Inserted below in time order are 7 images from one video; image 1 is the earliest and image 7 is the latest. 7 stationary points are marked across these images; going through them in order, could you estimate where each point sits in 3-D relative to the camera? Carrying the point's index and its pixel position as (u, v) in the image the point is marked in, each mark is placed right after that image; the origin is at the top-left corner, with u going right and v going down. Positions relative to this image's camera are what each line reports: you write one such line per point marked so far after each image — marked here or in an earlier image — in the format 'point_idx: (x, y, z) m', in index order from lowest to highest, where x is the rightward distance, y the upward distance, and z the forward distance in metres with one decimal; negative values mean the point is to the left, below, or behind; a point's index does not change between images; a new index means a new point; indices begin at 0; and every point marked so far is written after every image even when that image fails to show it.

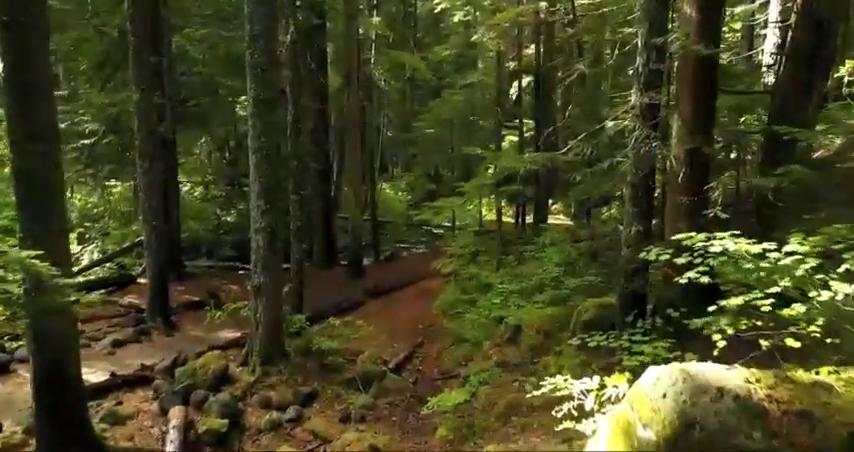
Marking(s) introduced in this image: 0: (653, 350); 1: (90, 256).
0: (+2.3, -1.2, +6.9) m
1: (-8.7, -0.8, +17.8) m
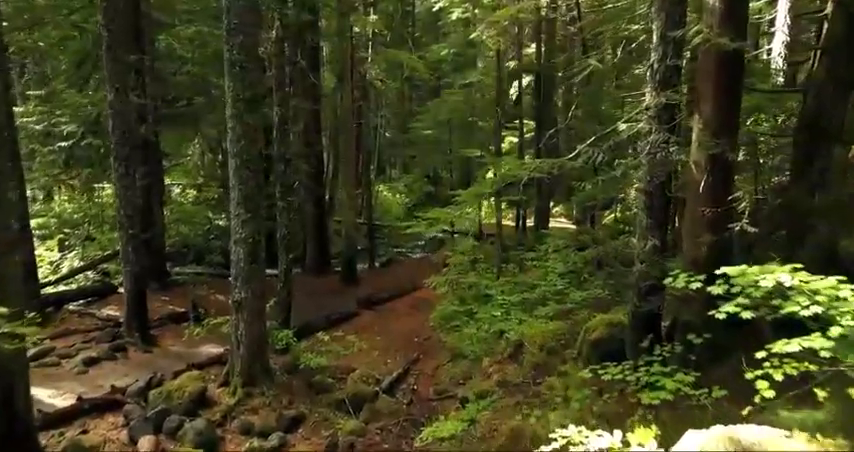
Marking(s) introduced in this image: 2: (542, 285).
0: (+2.2, -1.4, +6.1) m
1: (-8.8, -0.9, +17.0) m
2: (+2.2, -1.1, +13.1) m
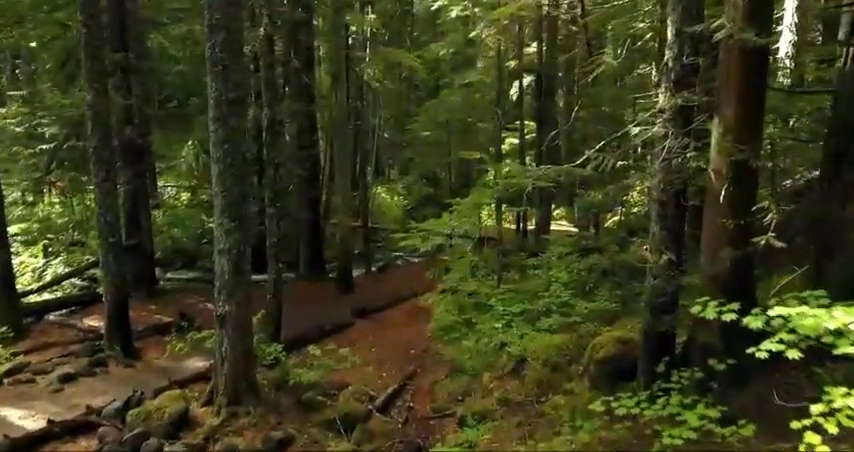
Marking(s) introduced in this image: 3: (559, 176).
0: (+2.2, -1.5, +5.5) m
1: (-8.9, -1.1, +16.4) m
2: (+2.1, -1.2, +12.5) m
3: (+1.6, +0.6, +8.4) m
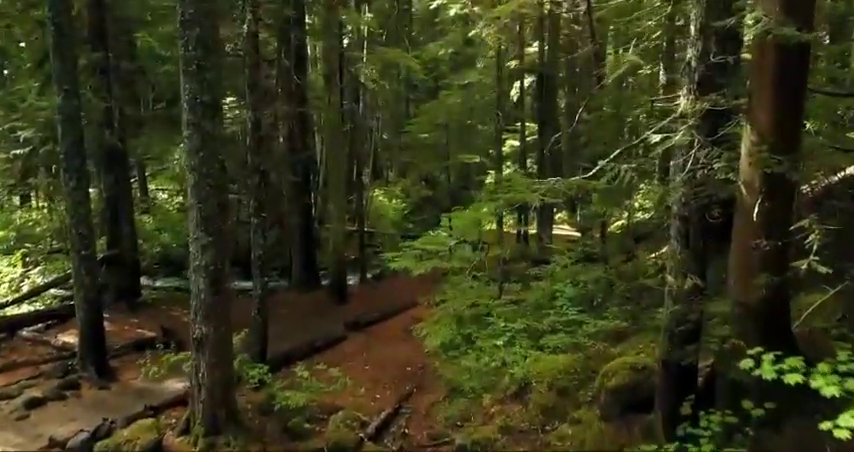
0: (+2.1, -1.7, +4.7) m
1: (-8.9, -1.2, +15.6) m
2: (+2.1, -1.4, +11.7) m
3: (+1.6, +0.4, +7.6) m
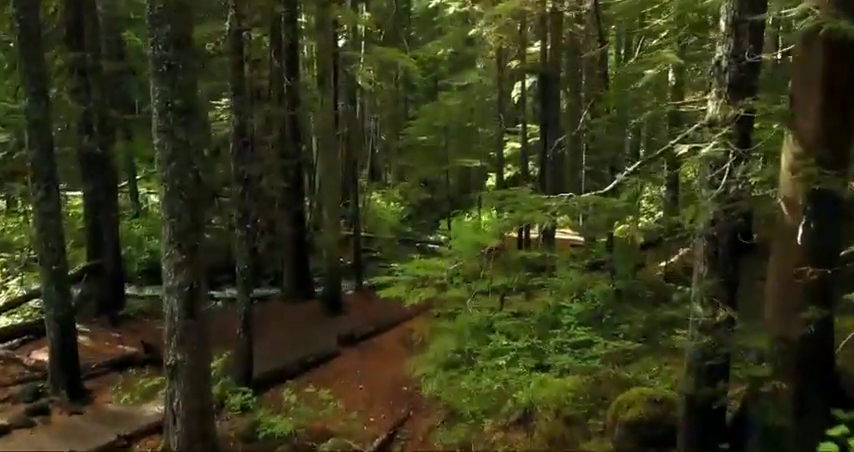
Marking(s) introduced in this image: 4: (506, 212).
0: (+2.1, -1.9, +3.9) m
1: (-9.0, -1.4, +14.8) m
2: (+2.0, -1.6, +11.0) m
3: (+1.5, +0.3, +6.9) m
4: (+0.9, +0.2, +7.6) m
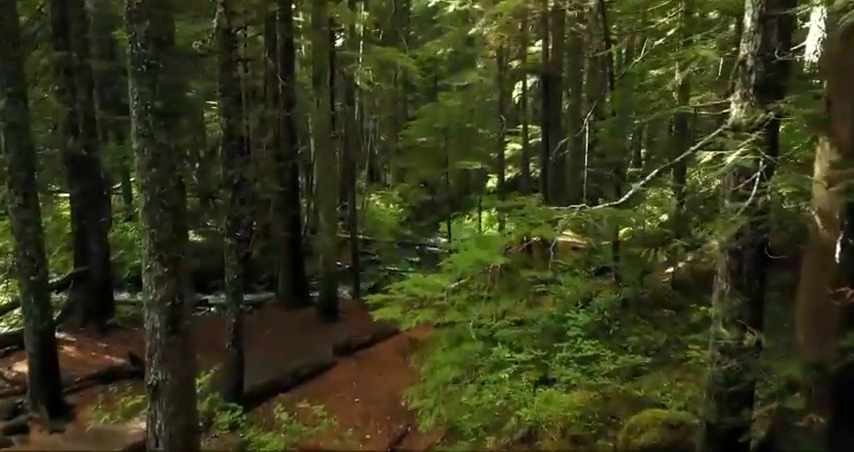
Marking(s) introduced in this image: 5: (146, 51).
0: (+2.1, -2.0, +3.5) m
1: (-9.0, -1.5, +14.4) m
2: (+2.0, -1.7, +10.5) m
3: (+1.5, +0.2, +6.4) m
4: (+0.8, +0.1, +7.1) m
5: (-2.7, +1.7, +6.5) m
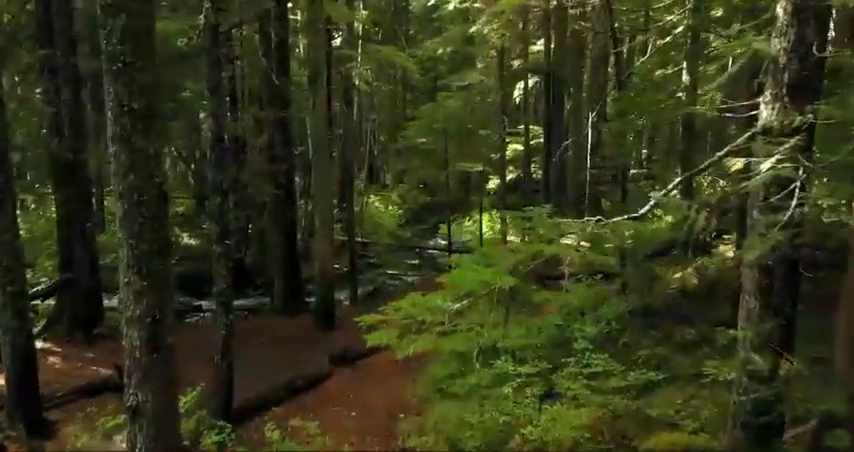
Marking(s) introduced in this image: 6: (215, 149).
0: (+2.0, -2.1, +3.0) m
1: (-9.0, -1.6, +13.9) m
2: (+2.0, -1.8, +10.0) m
3: (+1.5, +0.1, +5.9) m
4: (+0.8, 0.0, +6.7) m
5: (-2.7, +1.6, +6.0) m
6: (-2.8, +1.0, +9.3) m
